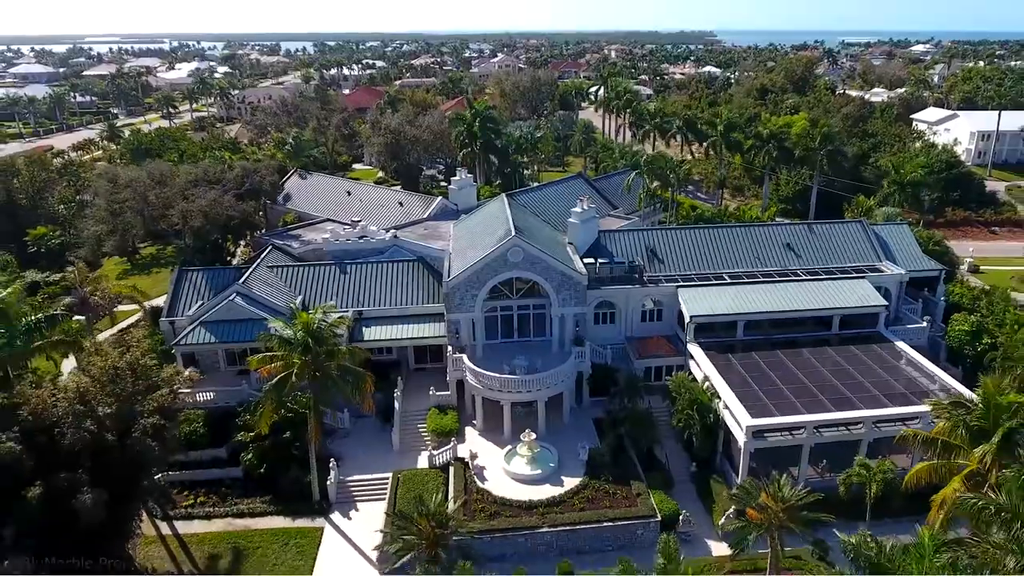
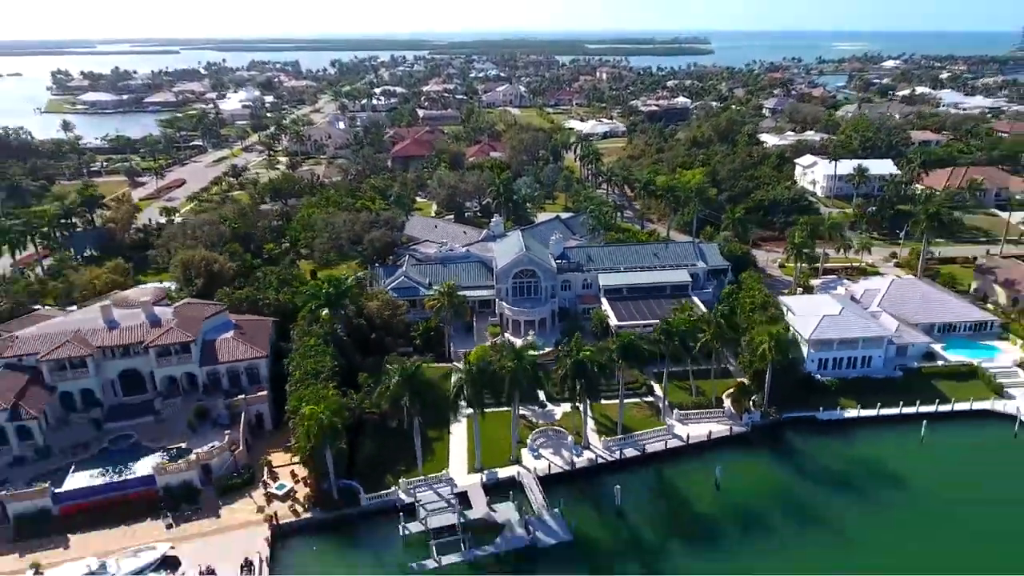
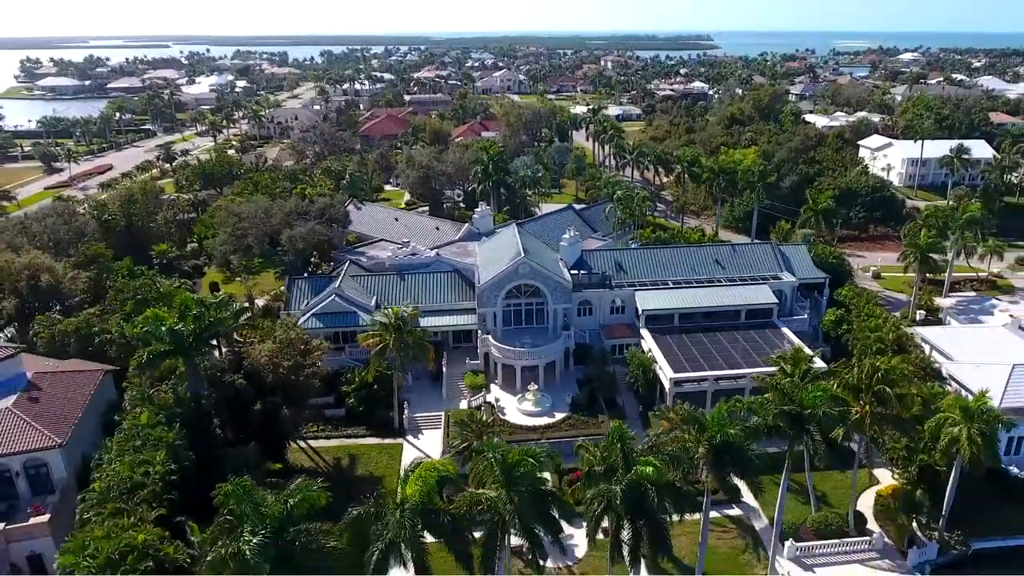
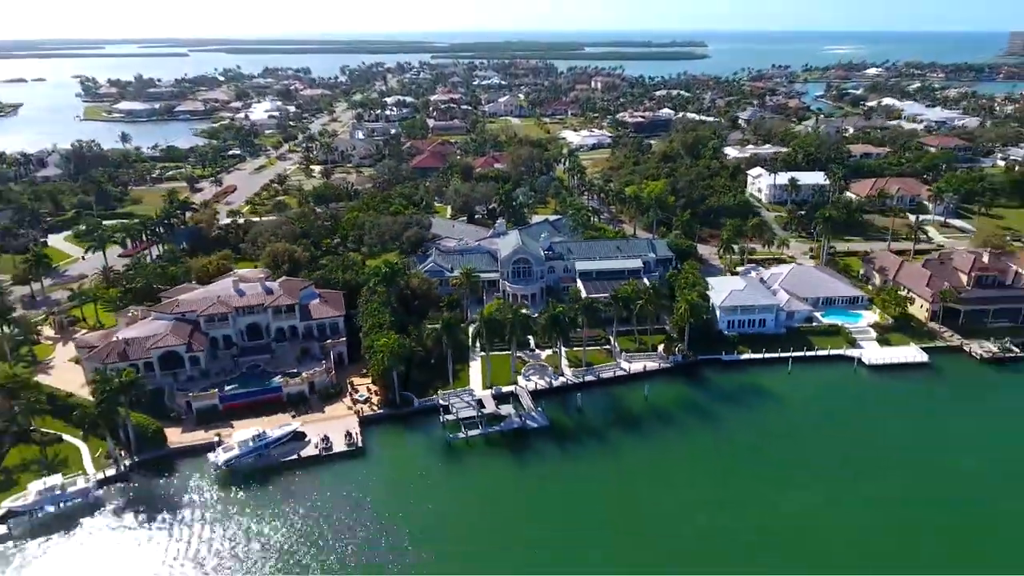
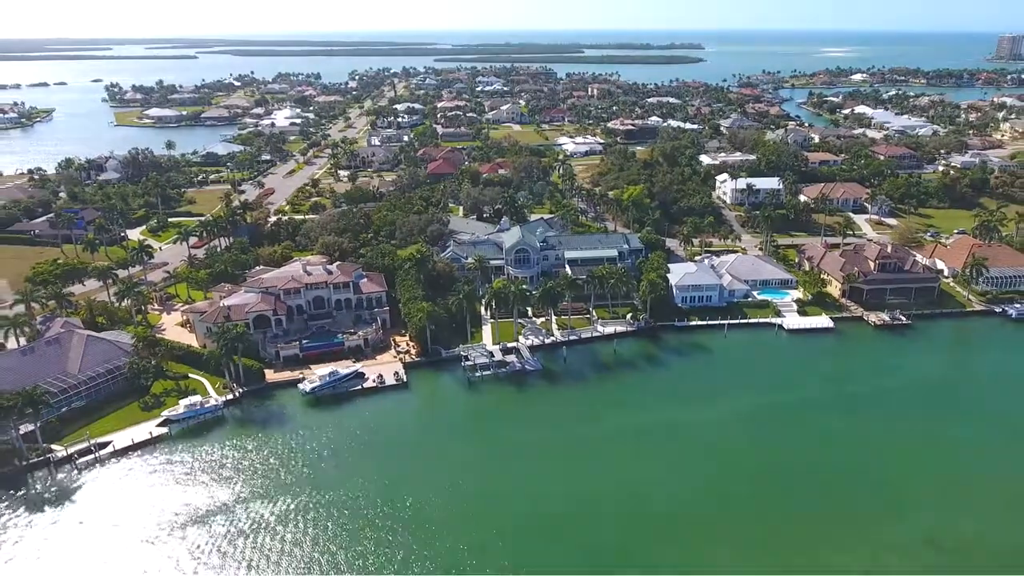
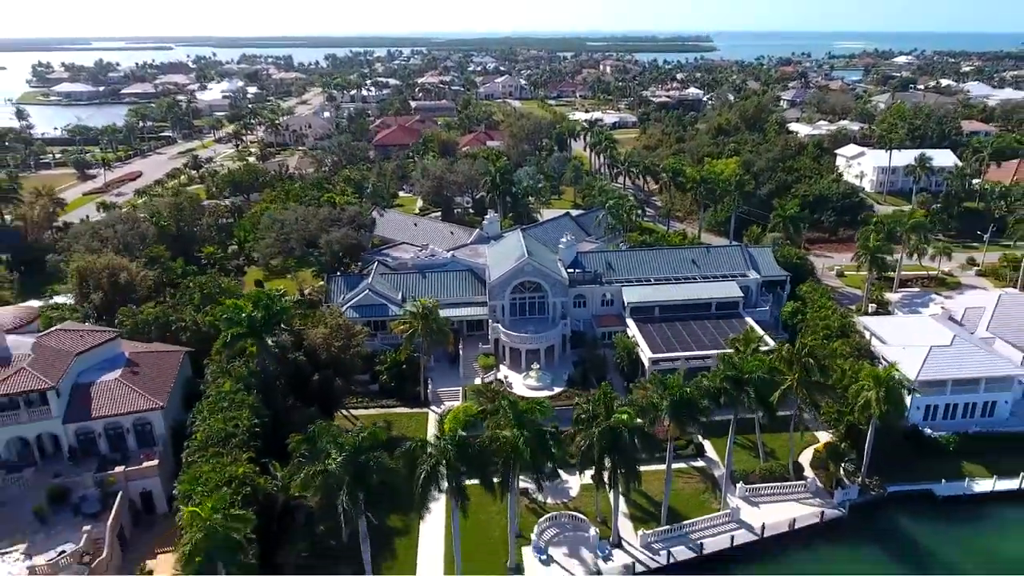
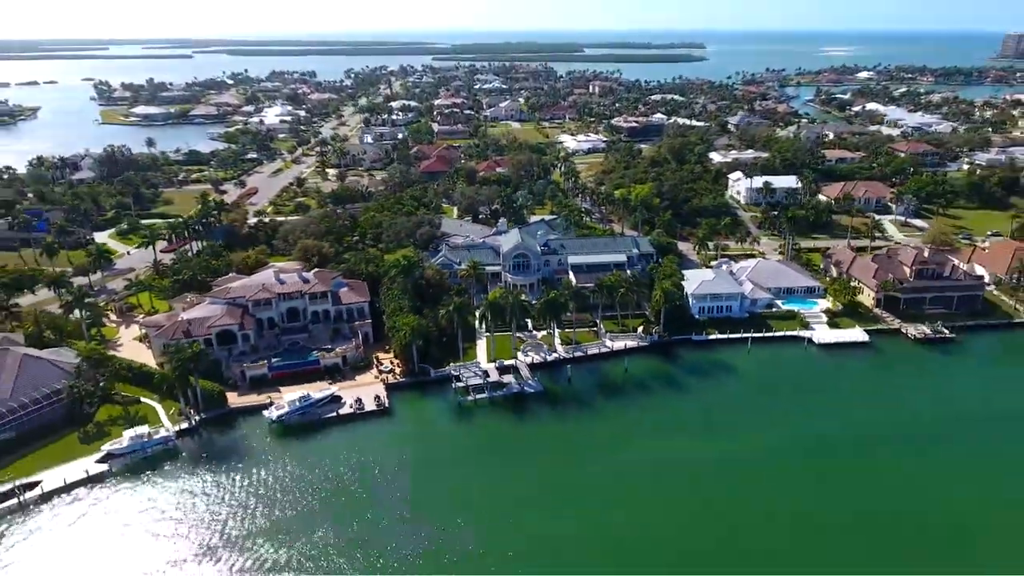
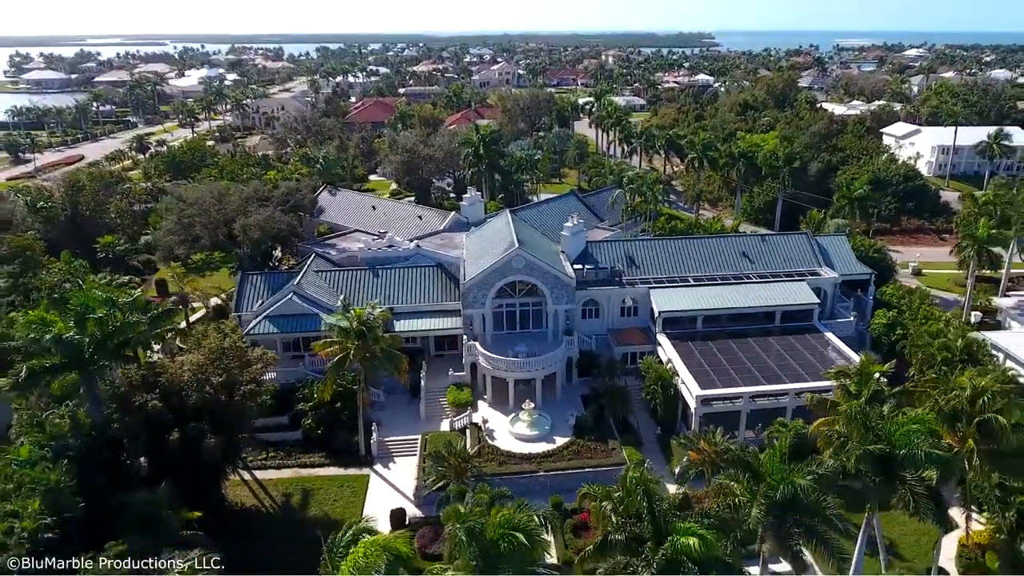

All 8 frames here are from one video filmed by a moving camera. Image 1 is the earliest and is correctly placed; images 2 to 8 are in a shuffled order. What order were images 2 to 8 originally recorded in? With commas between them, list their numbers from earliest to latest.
8, 3, 6, 2, 4, 7, 5
